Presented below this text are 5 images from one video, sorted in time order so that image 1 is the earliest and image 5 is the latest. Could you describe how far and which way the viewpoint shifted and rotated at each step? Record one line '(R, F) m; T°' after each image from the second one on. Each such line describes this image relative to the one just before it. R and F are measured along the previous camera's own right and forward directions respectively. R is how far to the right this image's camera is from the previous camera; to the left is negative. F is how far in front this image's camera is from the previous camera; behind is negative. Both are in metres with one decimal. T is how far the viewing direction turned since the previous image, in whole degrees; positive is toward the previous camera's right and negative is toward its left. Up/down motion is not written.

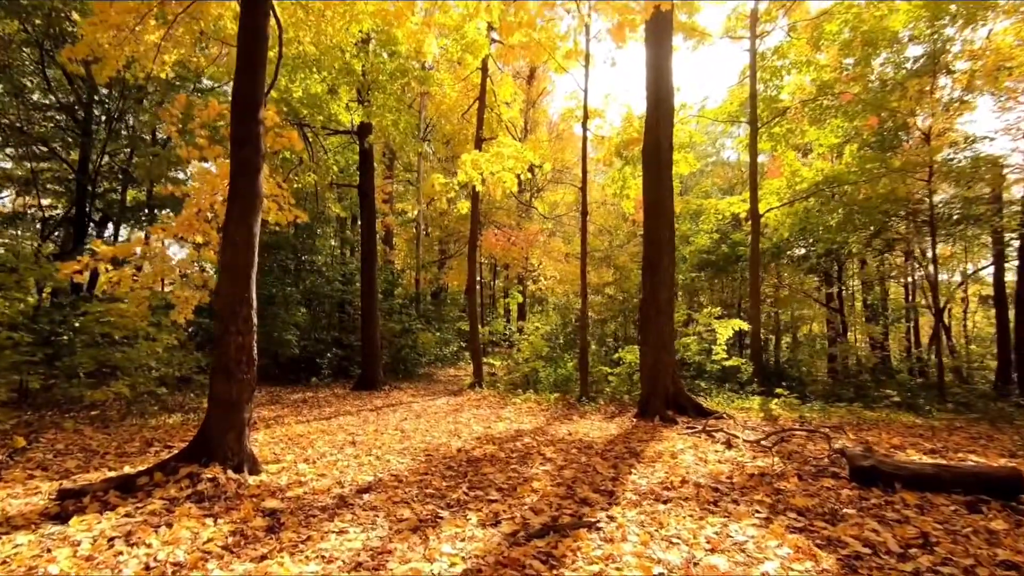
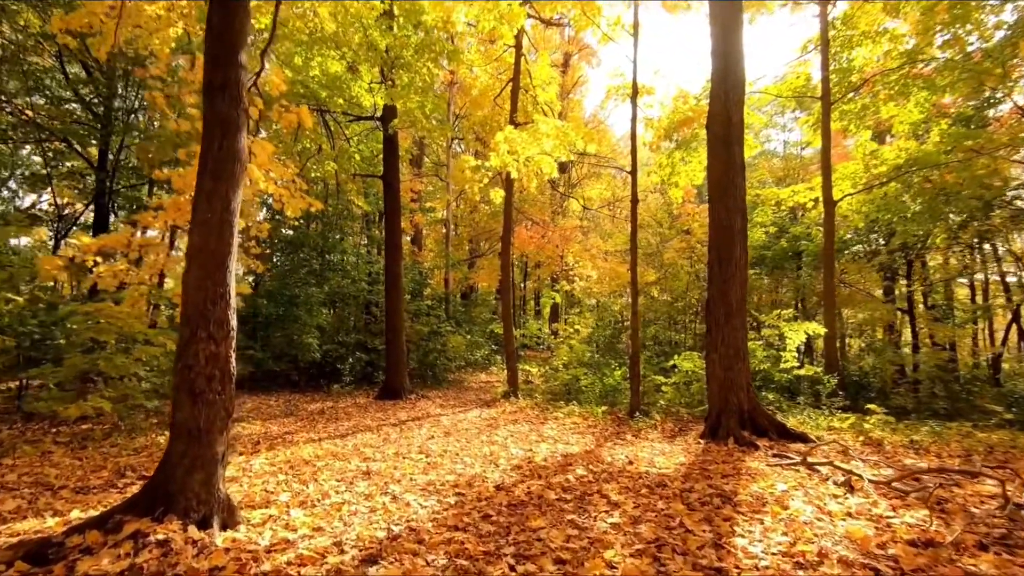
(-0.2, +1.2) m; -3°
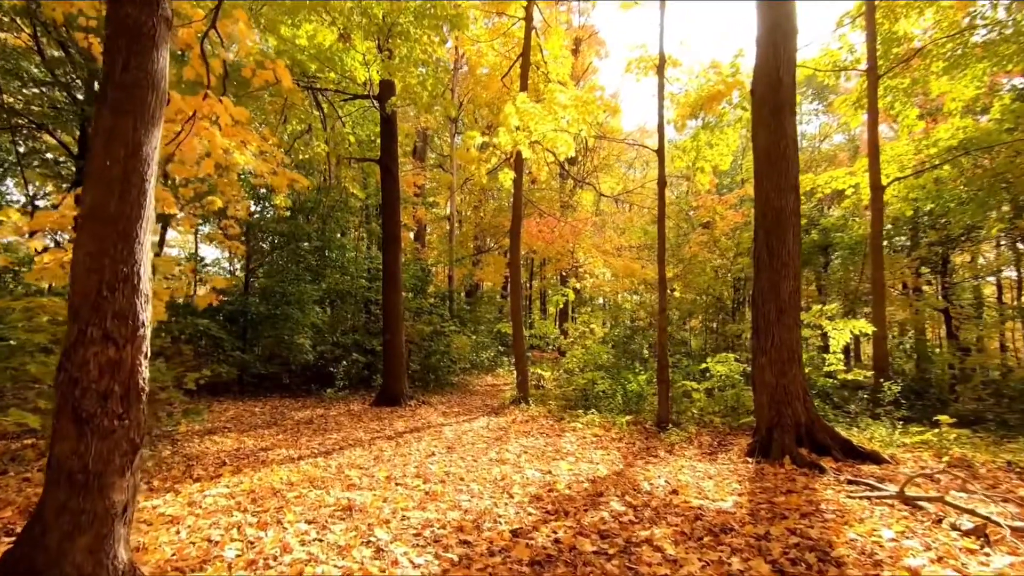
(-0.1, +1.0) m; -1°
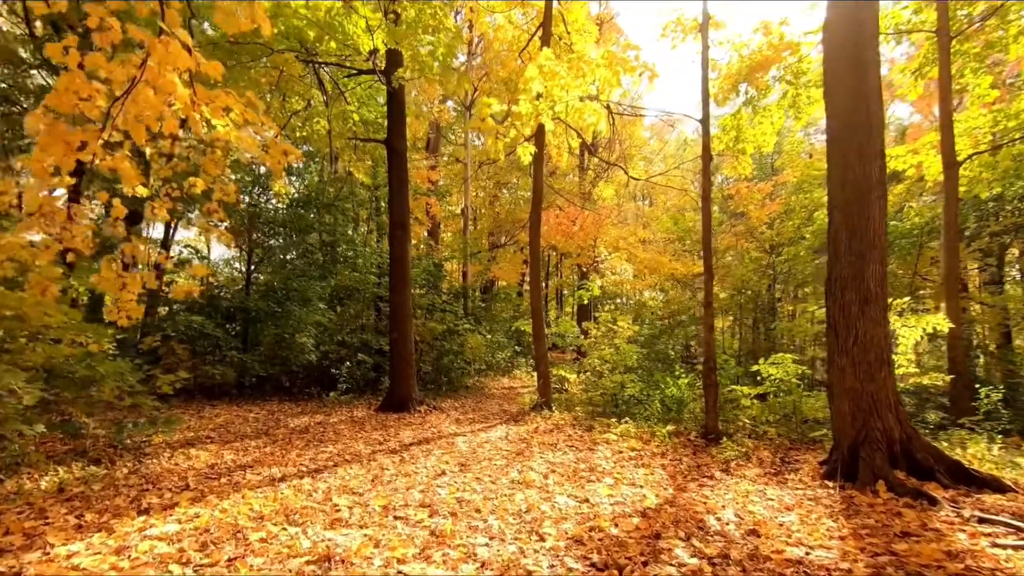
(-0.1, +1.0) m; -2°
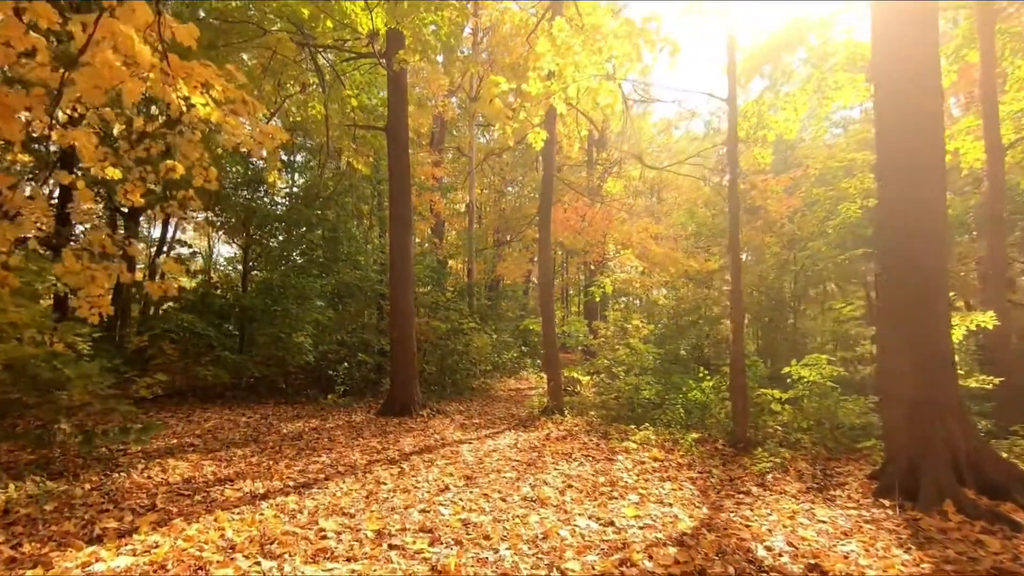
(-0.1, +0.5) m; -1°
